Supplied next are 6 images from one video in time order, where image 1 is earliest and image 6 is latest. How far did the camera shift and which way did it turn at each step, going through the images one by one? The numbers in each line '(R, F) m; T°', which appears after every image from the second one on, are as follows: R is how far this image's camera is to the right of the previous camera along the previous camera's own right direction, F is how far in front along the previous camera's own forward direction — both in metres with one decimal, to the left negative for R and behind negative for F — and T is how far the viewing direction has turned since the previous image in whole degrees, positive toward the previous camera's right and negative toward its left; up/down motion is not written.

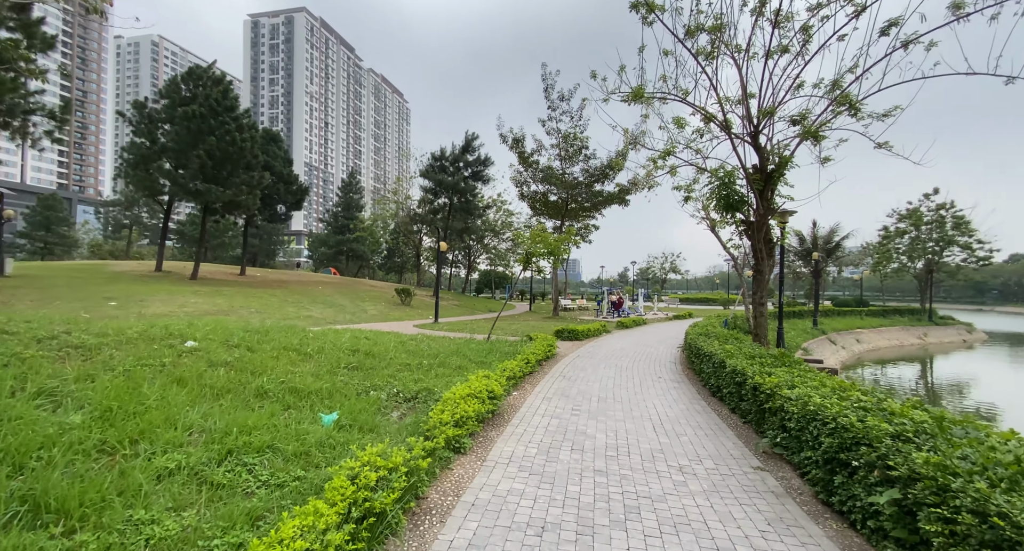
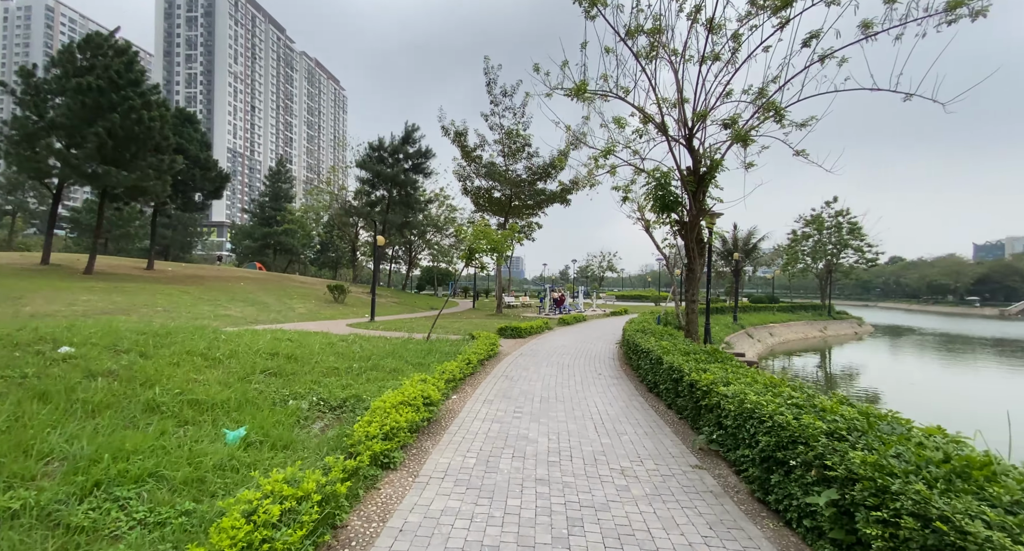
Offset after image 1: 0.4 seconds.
(0.0, +0.2) m; +8°
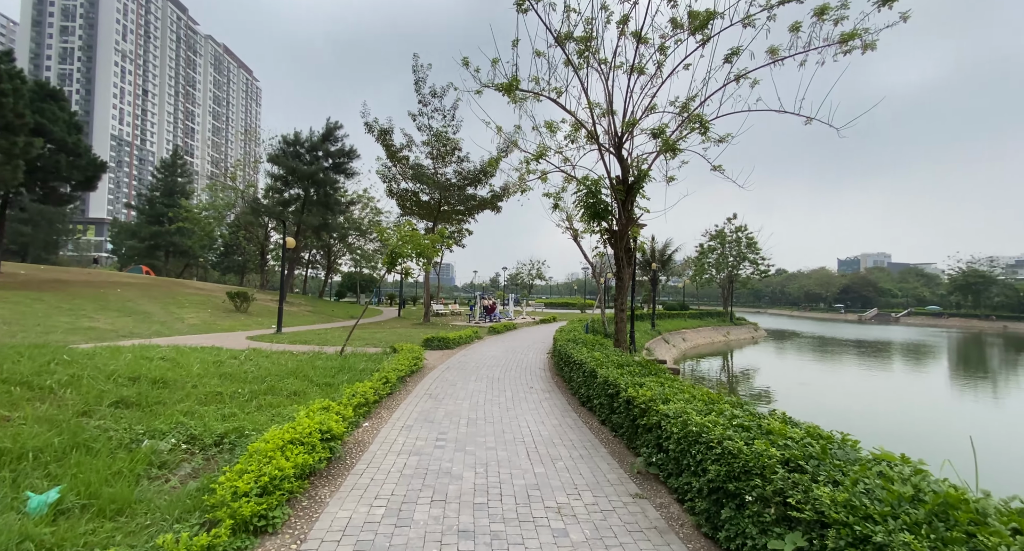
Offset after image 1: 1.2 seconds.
(0.0, +0.5) m; +9°
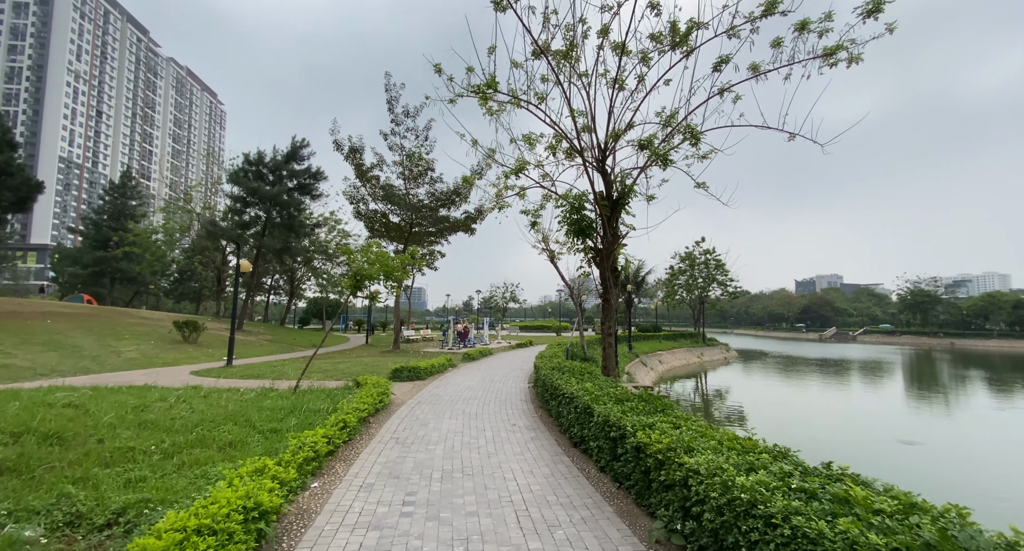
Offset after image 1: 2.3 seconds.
(-0.1, +0.6) m; +4°
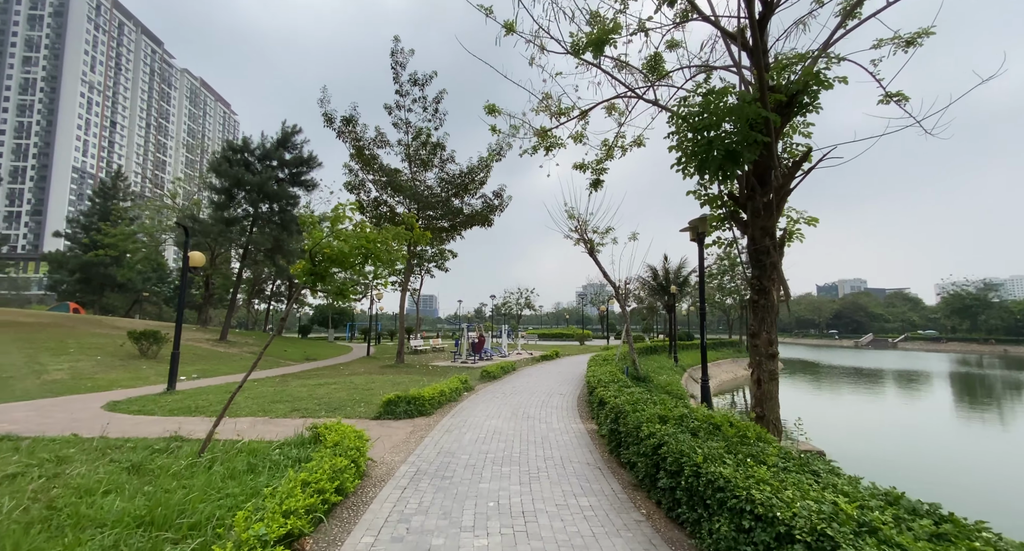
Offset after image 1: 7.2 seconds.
(-0.5, +3.1) m; -2°
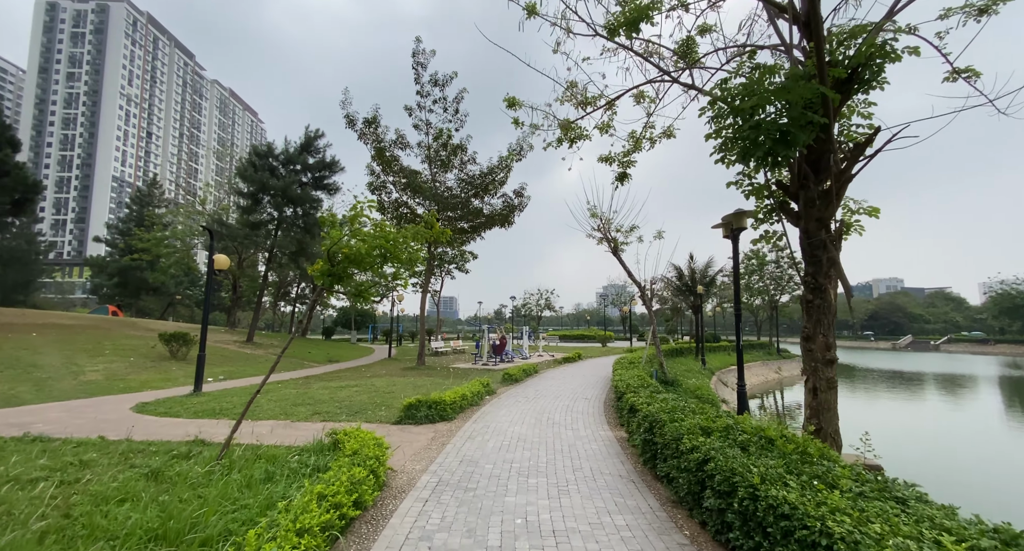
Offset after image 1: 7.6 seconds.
(0.0, +0.2) m; -3°
